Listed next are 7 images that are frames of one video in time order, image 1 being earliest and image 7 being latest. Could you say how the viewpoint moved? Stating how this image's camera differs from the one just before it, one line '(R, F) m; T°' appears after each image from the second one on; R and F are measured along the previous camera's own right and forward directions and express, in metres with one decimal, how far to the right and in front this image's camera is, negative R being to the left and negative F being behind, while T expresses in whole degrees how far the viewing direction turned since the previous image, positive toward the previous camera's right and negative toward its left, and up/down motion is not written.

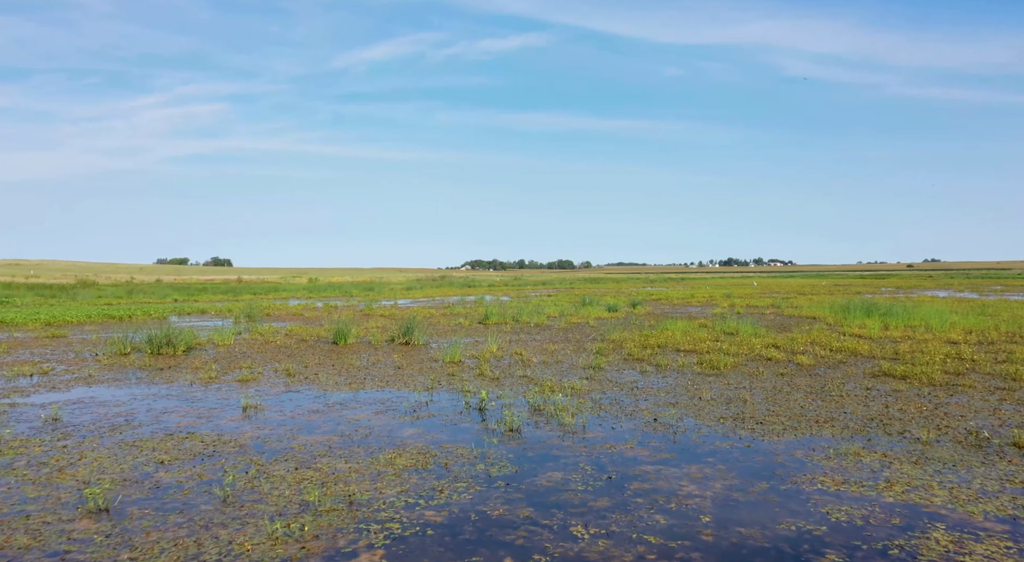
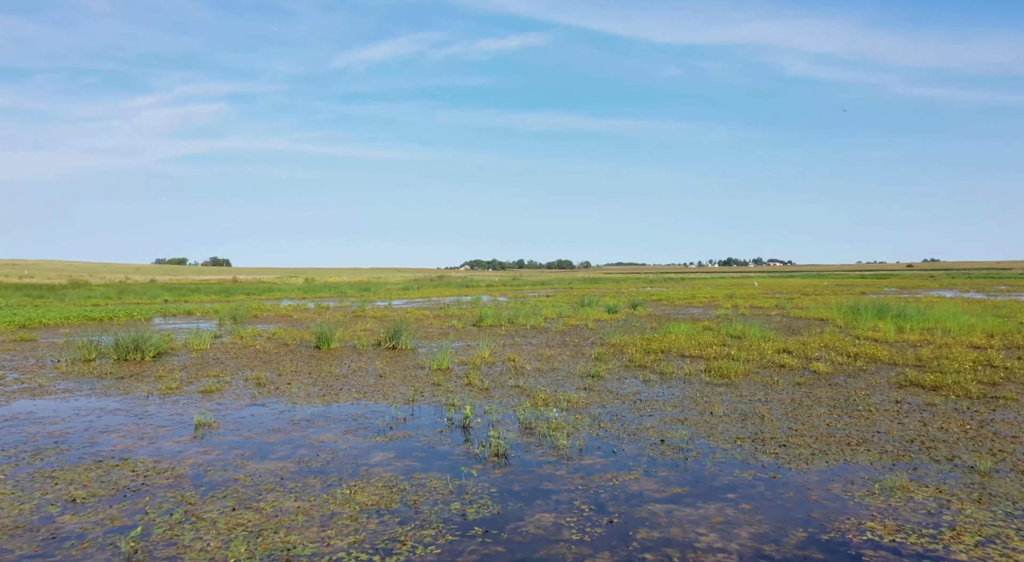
(+0.2, +1.2) m; 0°
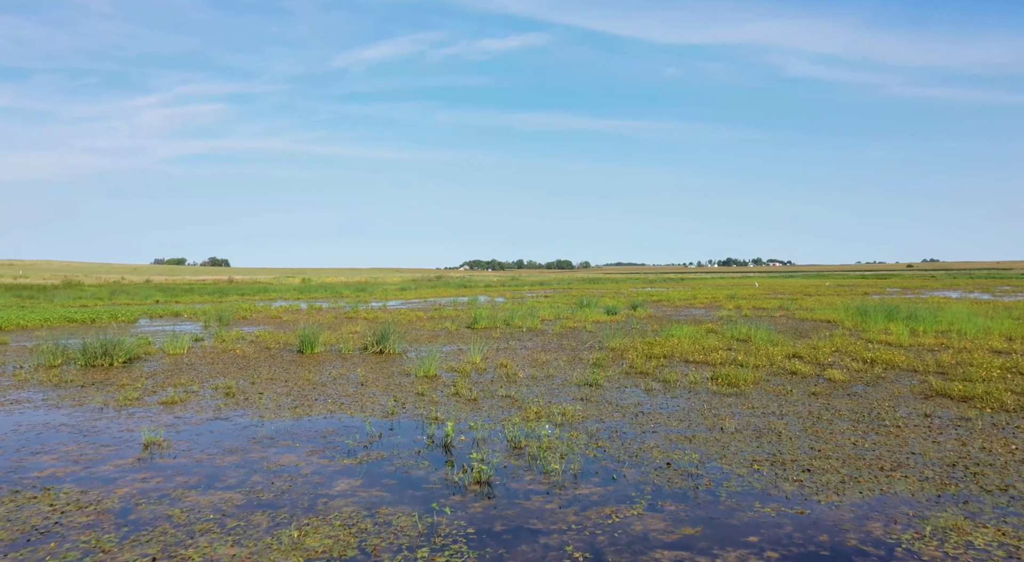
(+0.1, +1.0) m; 0°
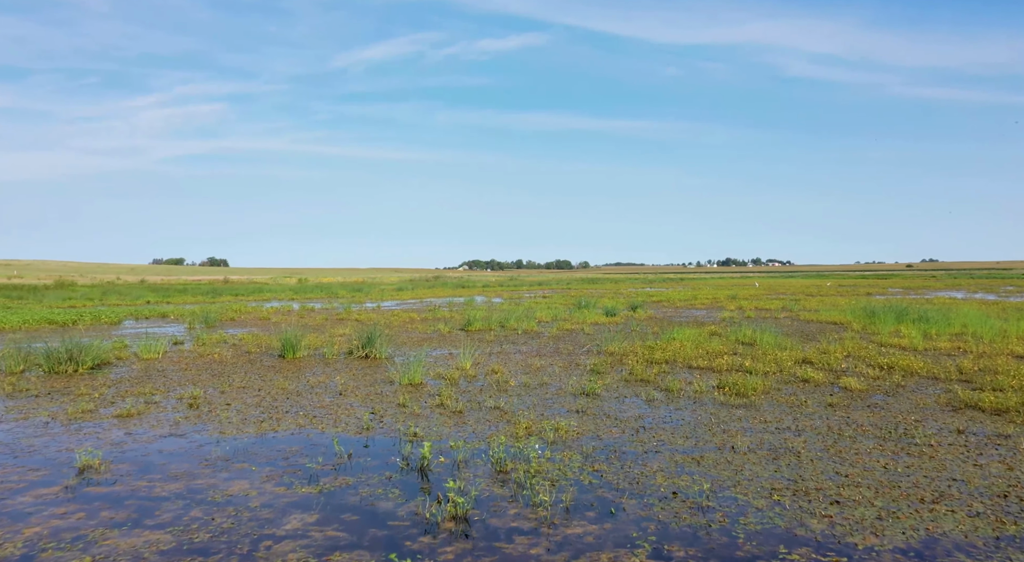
(+0.2, +1.0) m; 0°
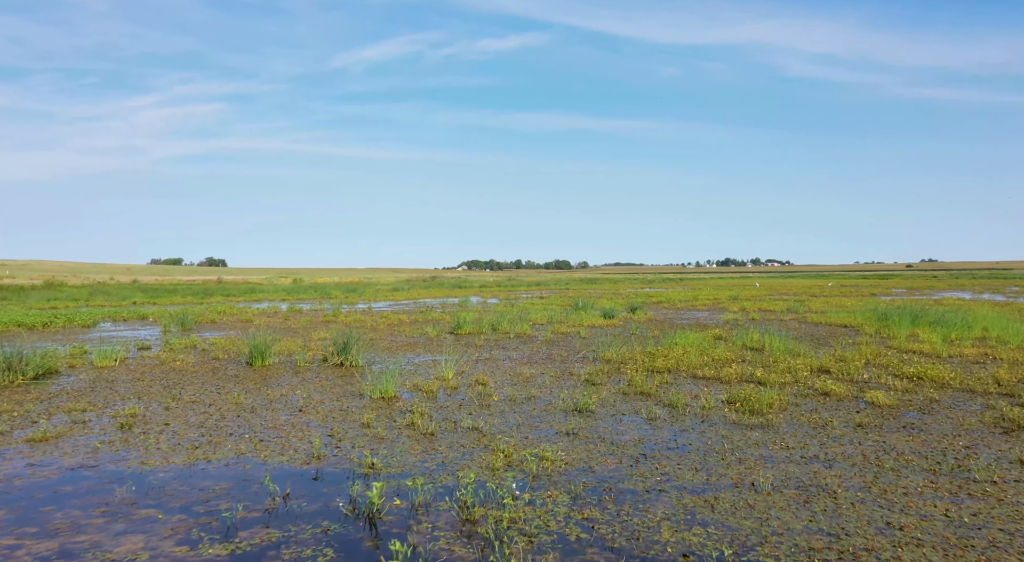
(+0.2, +1.4) m; 0°
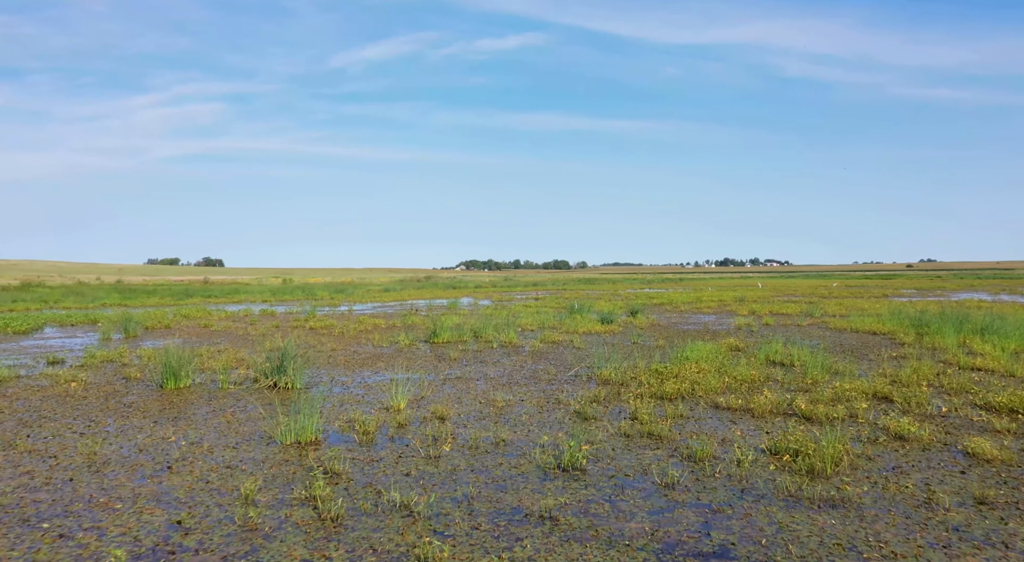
(+0.4, +3.1) m; 0°
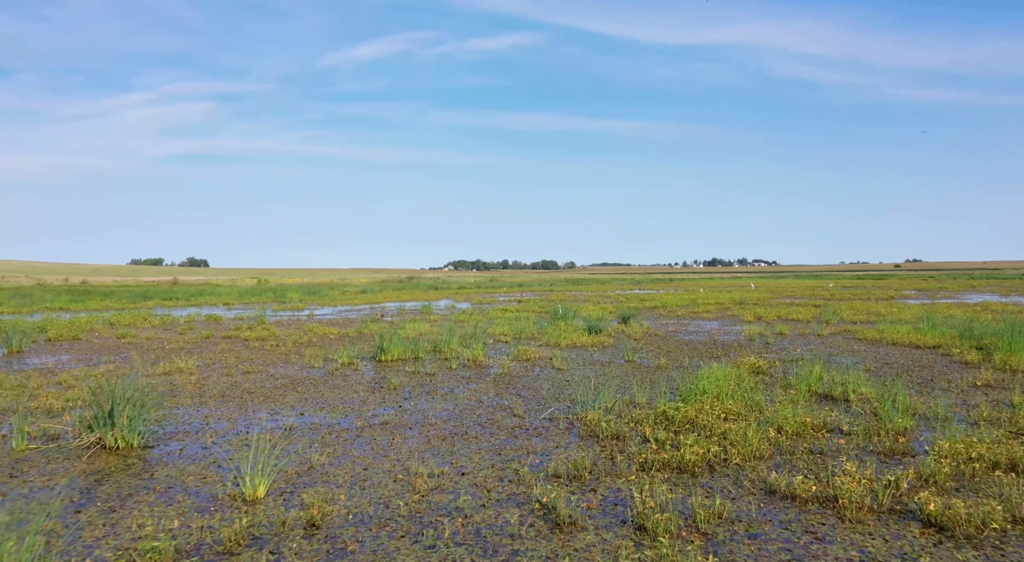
(+0.6, +4.2) m; +1°
